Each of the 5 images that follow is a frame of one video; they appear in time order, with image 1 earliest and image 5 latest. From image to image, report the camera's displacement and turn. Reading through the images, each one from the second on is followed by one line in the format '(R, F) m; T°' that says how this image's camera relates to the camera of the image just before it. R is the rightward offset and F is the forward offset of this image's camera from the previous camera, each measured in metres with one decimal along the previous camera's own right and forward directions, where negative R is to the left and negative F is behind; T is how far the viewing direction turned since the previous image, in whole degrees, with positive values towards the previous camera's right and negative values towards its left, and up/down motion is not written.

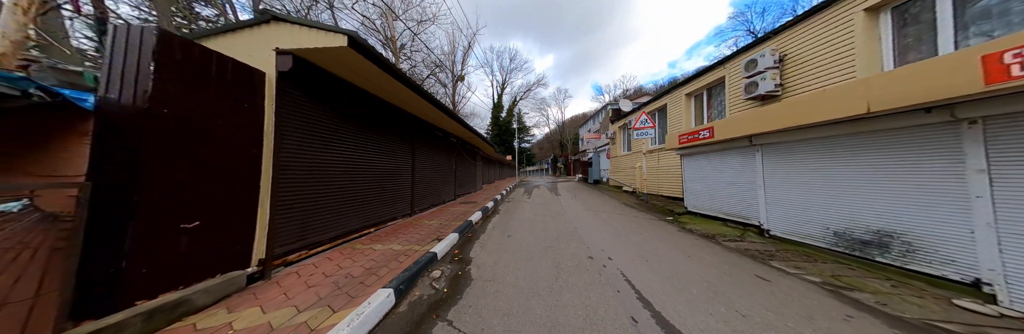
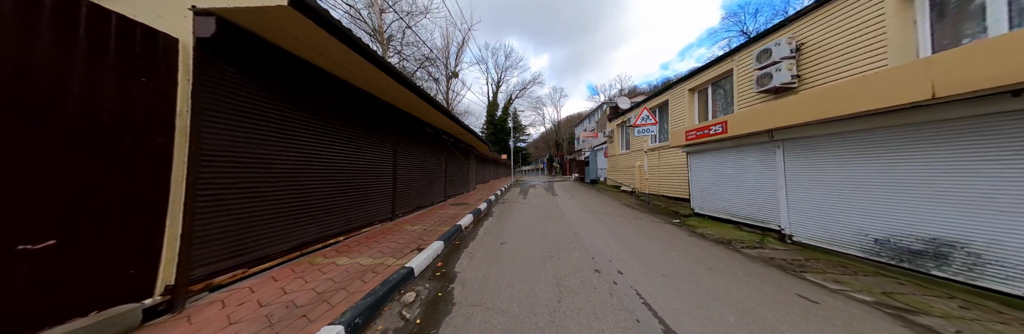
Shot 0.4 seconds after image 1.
(0.0, +0.3) m; +1°
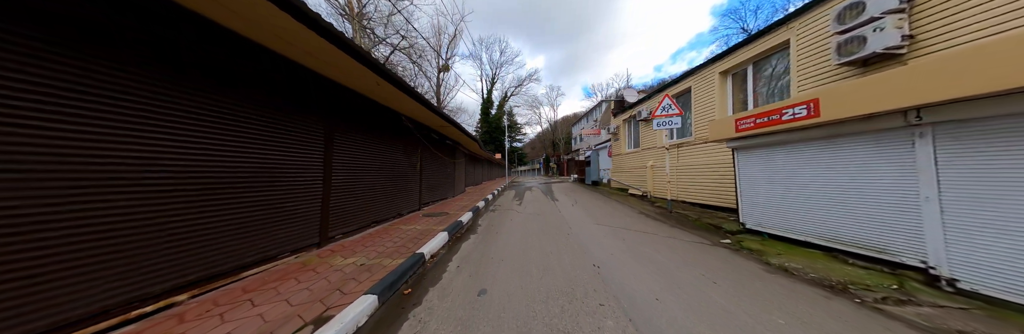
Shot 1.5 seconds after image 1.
(+0.1, +0.9) m; +1°
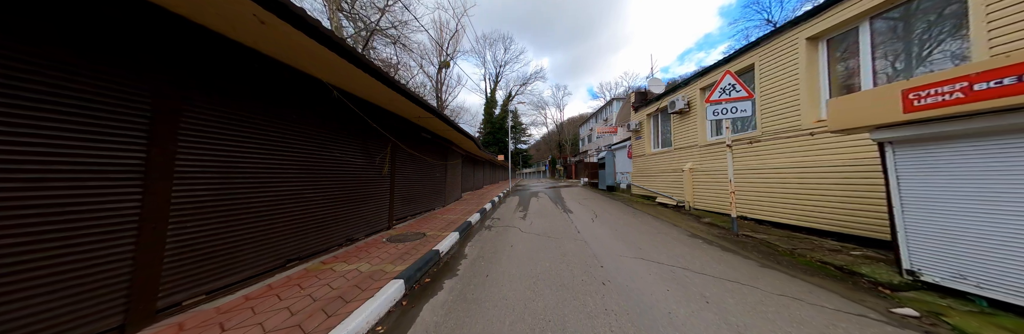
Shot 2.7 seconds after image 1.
(+0.1, +1.0) m; -2°
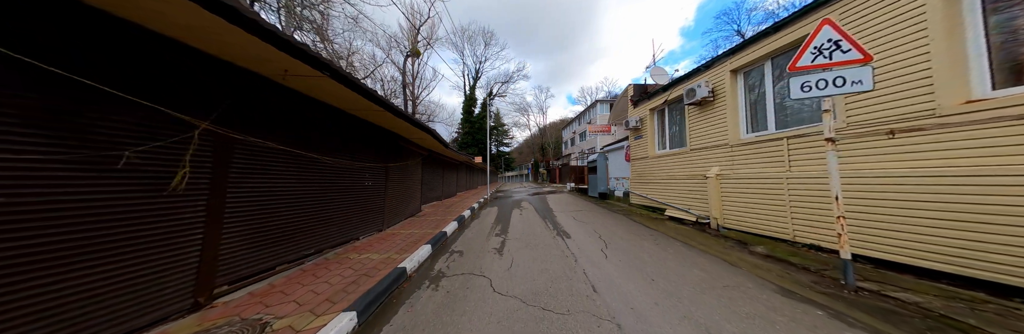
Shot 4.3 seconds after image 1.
(+0.2, +1.3) m; +5°
